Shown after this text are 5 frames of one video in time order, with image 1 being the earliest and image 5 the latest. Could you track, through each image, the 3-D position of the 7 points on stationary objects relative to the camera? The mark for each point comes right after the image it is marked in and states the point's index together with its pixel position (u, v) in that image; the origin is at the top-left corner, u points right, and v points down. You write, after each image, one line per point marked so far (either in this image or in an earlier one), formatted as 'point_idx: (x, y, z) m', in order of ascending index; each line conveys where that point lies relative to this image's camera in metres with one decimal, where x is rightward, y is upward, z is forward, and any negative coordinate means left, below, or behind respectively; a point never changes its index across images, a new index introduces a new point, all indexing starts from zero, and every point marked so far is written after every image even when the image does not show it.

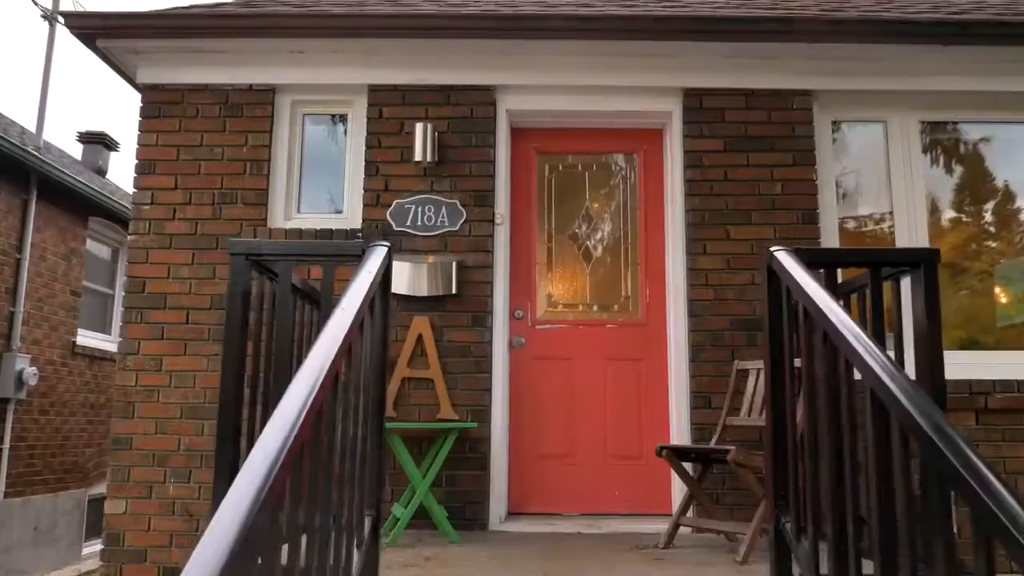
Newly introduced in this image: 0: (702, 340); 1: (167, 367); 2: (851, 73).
0: (+0.9, -0.2, +3.8) m
1: (-1.5, -0.3, +3.8) m
2: (+1.6, +1.0, +4.0) m
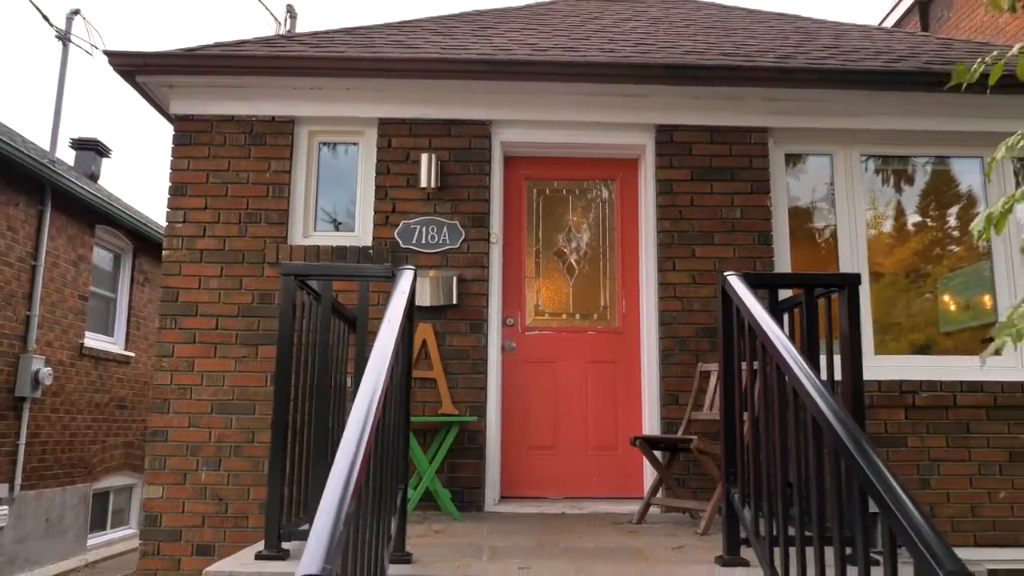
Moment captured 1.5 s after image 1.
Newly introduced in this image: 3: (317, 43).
0: (+0.8, -0.3, +4.3) m
1: (-1.6, -0.4, +4.2) m
2: (+1.6, +0.9, +4.6) m
3: (-1.1, +1.4, +4.7) m
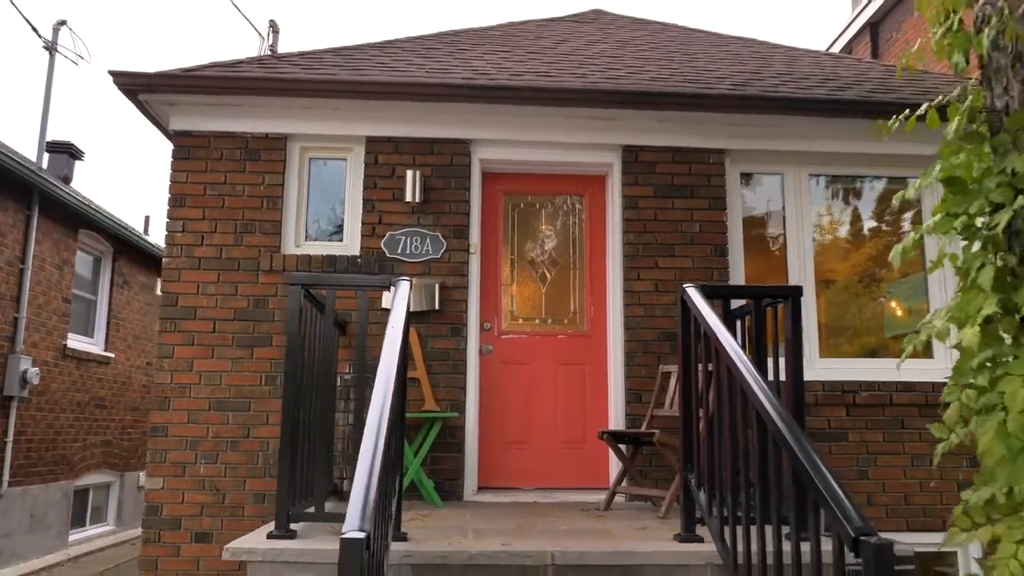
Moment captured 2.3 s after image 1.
0: (+0.7, -0.3, +4.7) m
1: (-1.7, -0.4, +4.5) m
2: (+1.4, +0.9, +5.0) m
3: (-1.2, +1.3, +5.0) m
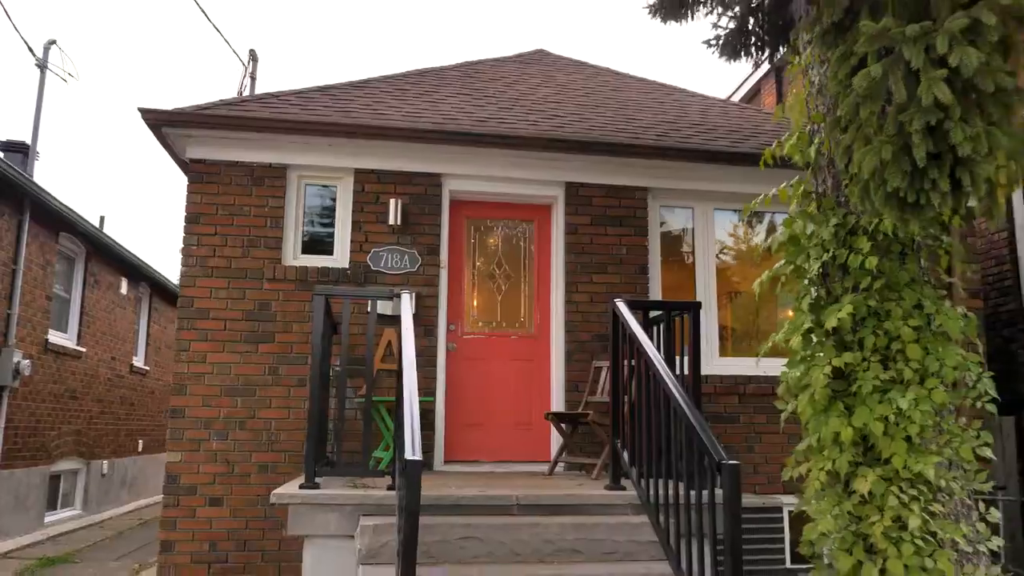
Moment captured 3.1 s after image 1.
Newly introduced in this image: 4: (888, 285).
0: (+0.4, -0.4, +5.8) m
1: (-1.9, -0.5, +5.4) m
2: (+1.2, +0.8, +6.1) m
3: (-1.5, +1.3, +5.9) m
4: (+1.3, 0.0, +3.0) m
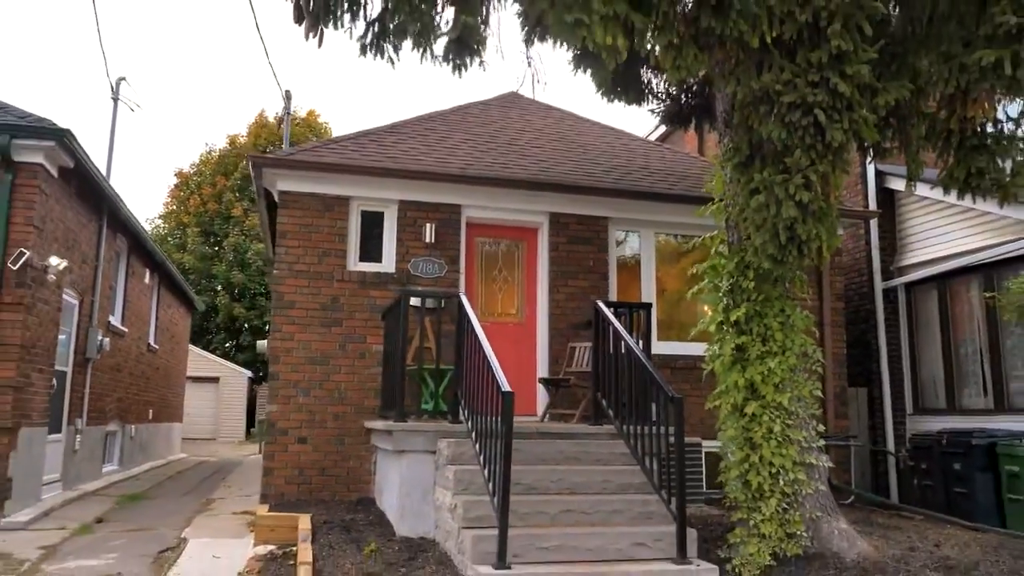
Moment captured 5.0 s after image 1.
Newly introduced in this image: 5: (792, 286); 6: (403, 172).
0: (+0.4, -0.4, +8.0) m
1: (-1.9, -0.4, +7.4) m
2: (+1.1, +0.8, +8.4) m
3: (-1.4, +1.3, +7.9) m
4: (+1.6, -0.1, +5.3) m
5: (+1.8, 0.0, +5.4) m
6: (-1.0, +1.0, +7.6) m
